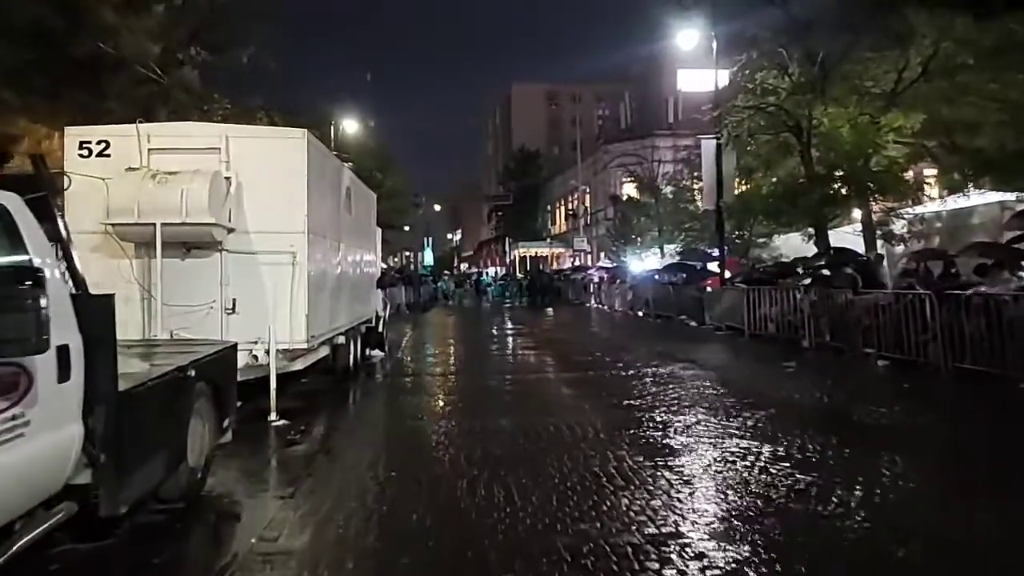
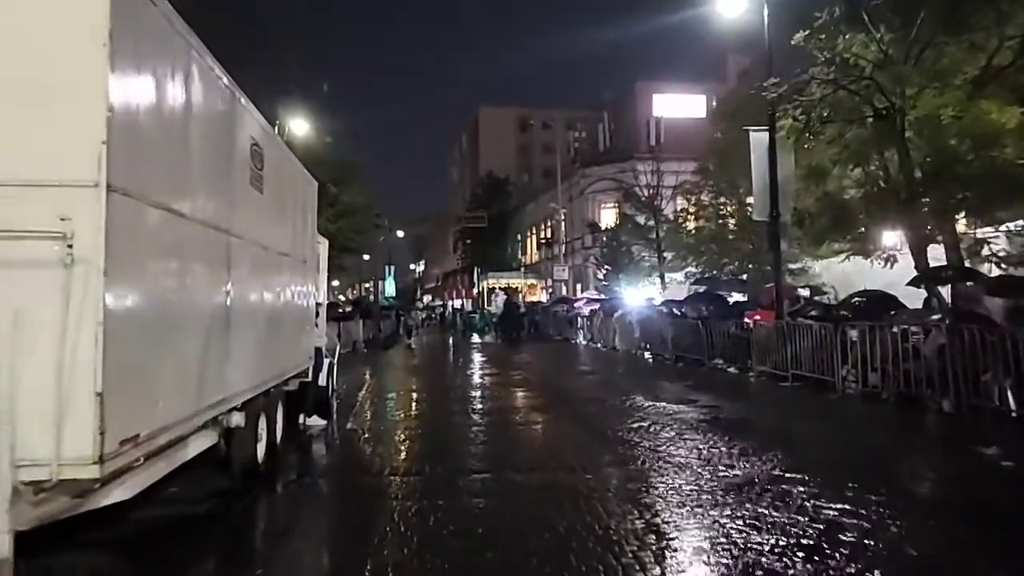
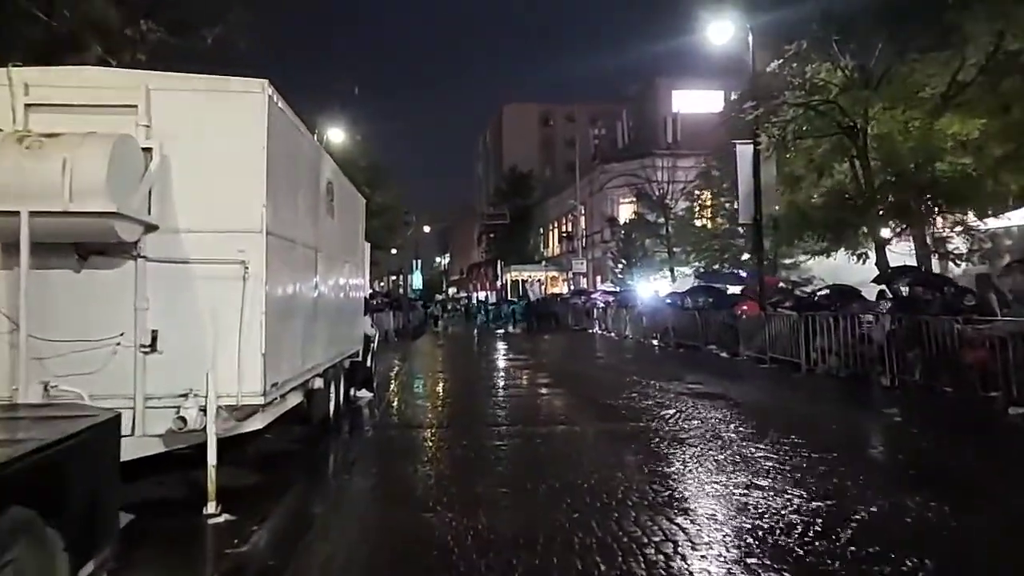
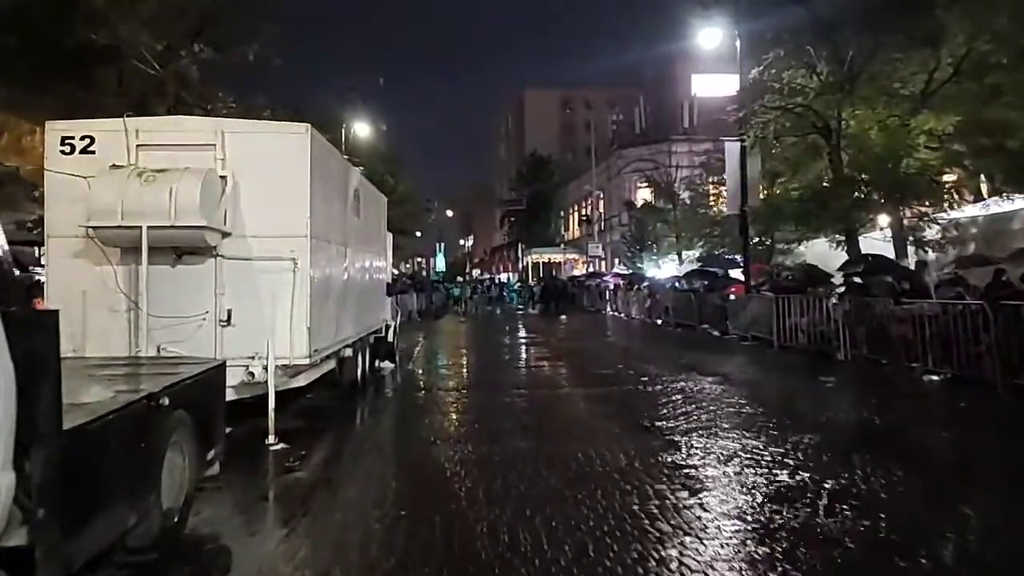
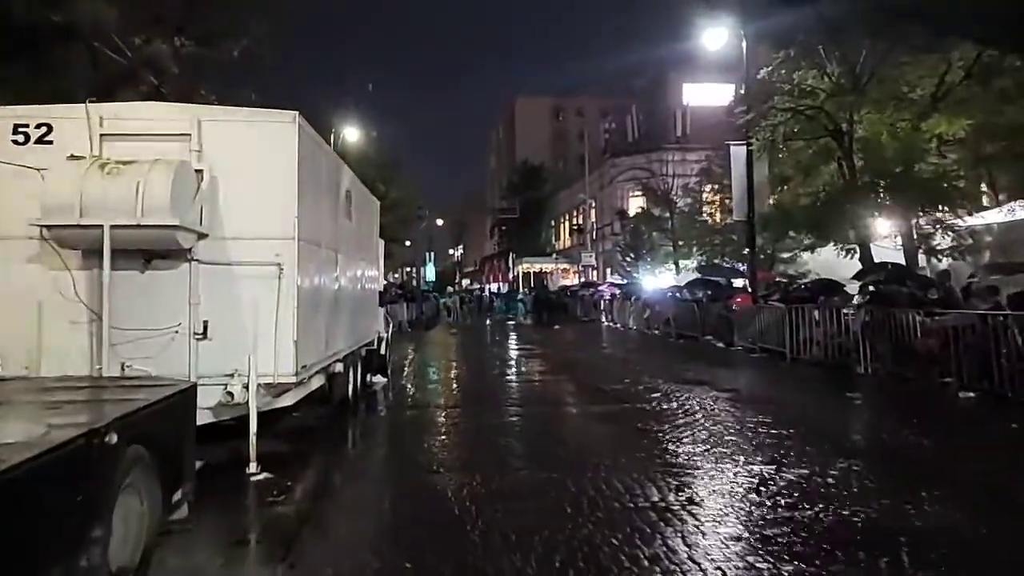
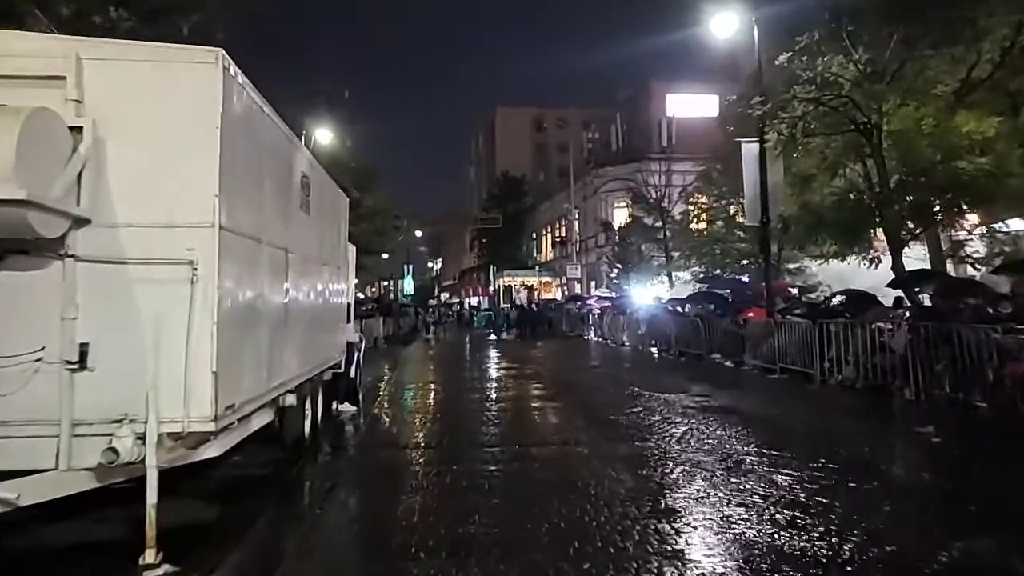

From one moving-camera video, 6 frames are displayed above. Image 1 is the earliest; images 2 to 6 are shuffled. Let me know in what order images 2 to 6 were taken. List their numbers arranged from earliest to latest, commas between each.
4, 5, 3, 6, 2
